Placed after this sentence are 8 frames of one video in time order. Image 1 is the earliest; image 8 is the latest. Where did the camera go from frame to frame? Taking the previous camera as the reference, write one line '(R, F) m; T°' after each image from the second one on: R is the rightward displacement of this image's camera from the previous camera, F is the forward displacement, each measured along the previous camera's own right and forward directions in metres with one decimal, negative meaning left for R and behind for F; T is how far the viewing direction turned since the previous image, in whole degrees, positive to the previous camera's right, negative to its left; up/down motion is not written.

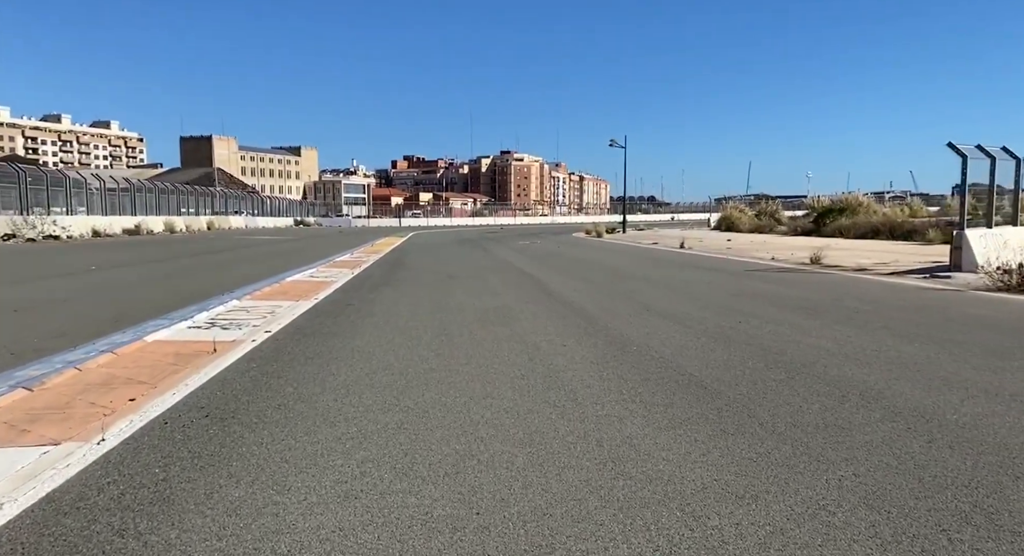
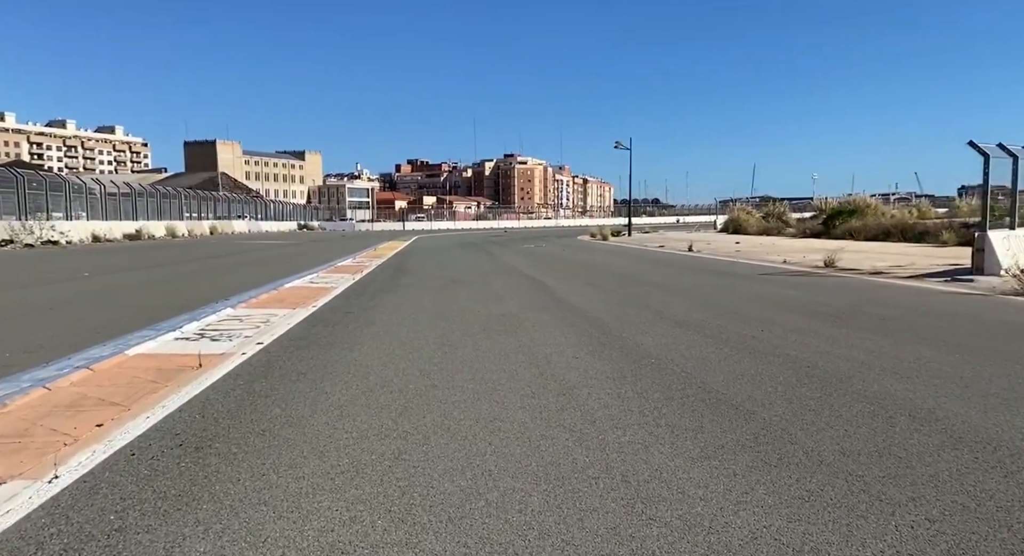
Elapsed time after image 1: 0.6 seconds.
(0.0, +0.6) m; 0°
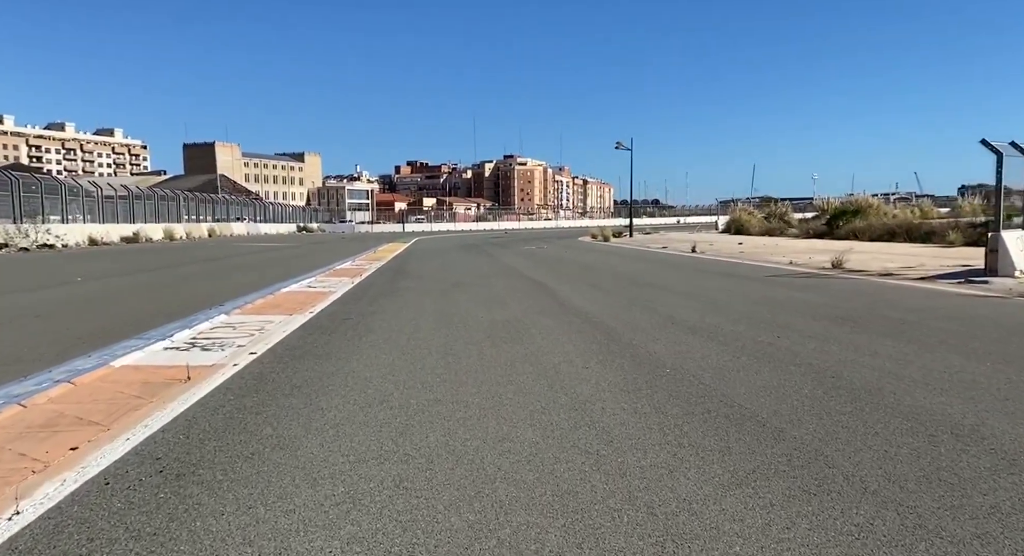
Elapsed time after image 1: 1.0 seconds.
(-0.1, +0.4) m; 0°
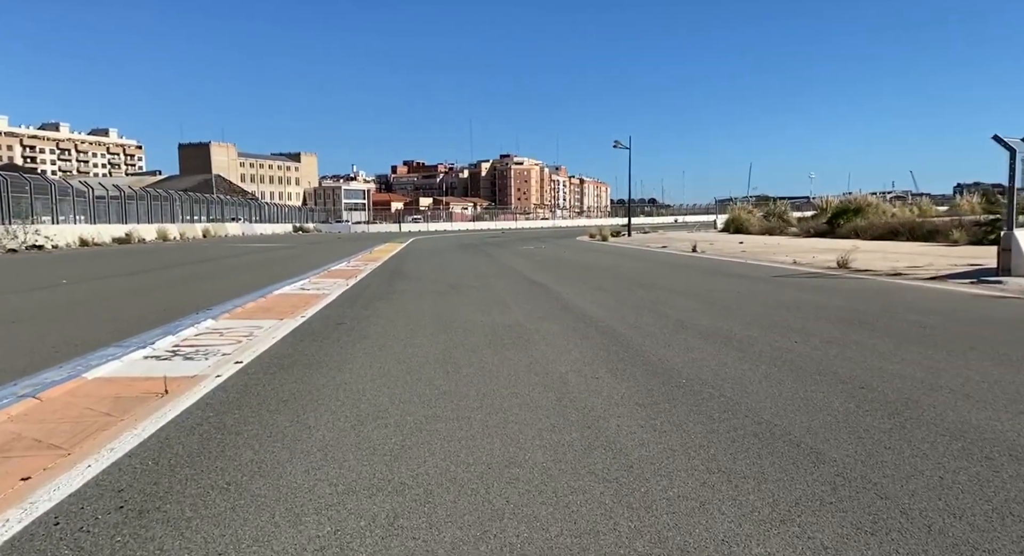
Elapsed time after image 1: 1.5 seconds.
(-0.1, +0.5) m; 0°
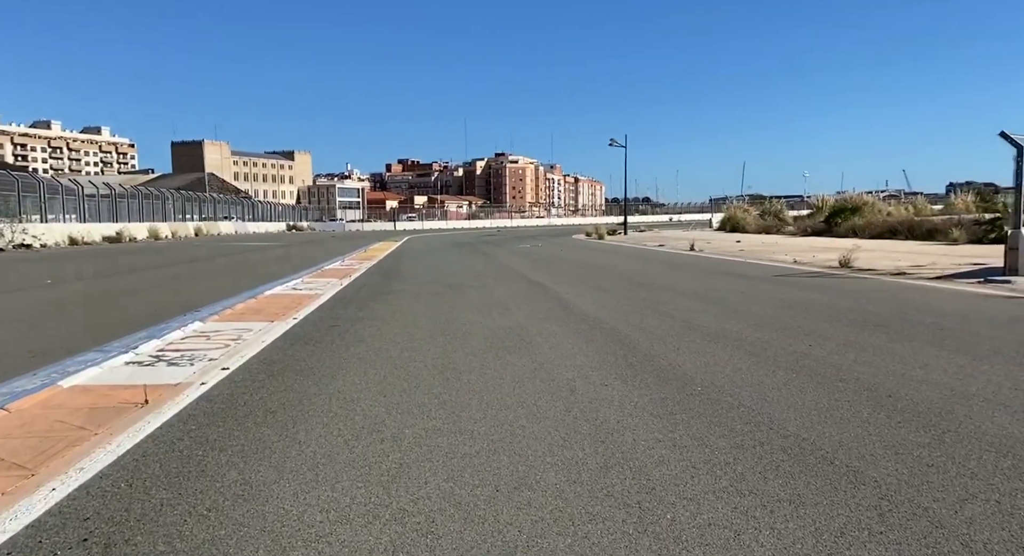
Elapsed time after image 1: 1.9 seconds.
(-0.1, +0.4) m; 0°
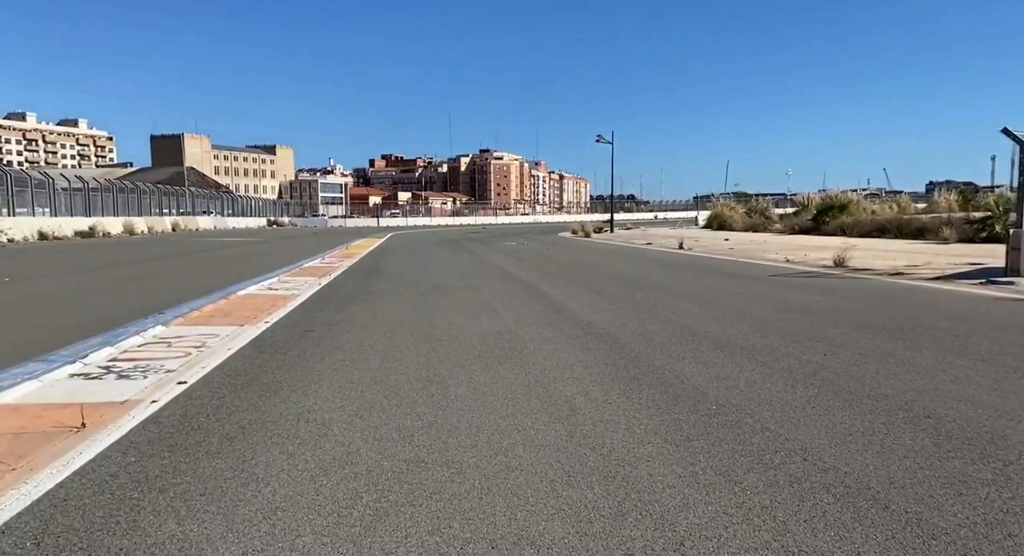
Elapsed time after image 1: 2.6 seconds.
(-0.1, +0.7) m; +1°
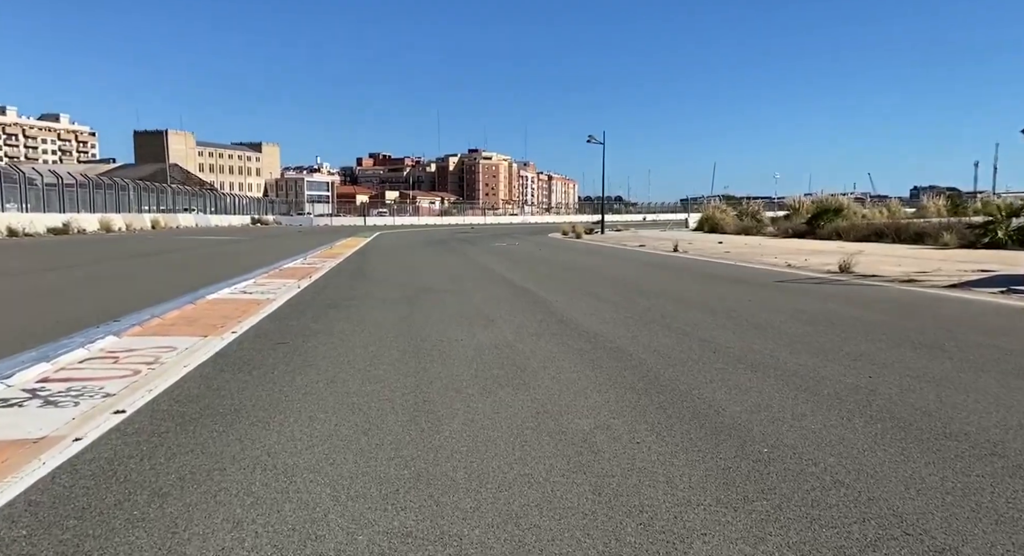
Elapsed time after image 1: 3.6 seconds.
(-0.1, +1.0) m; +1°
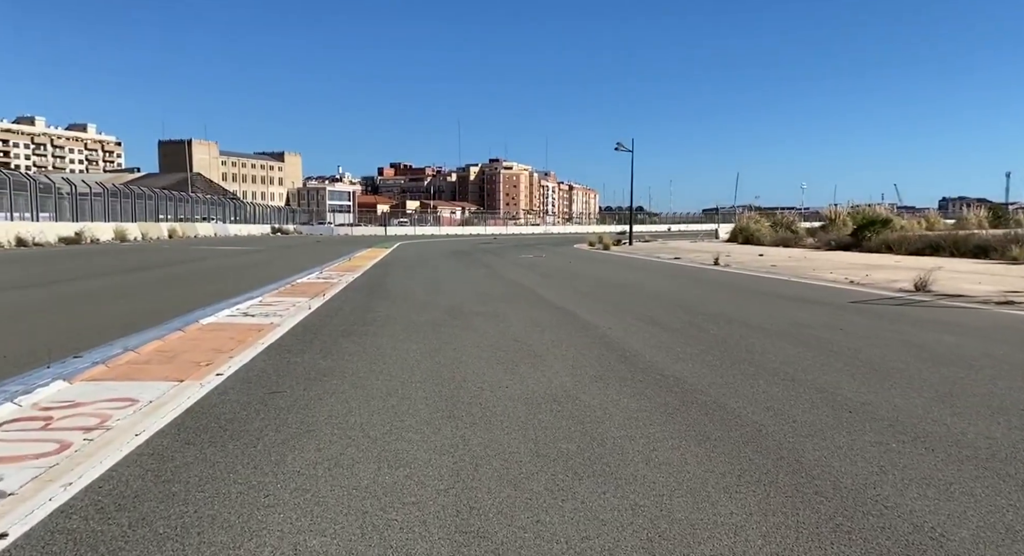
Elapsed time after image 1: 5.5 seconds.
(-0.4, +2.0) m; -2°
